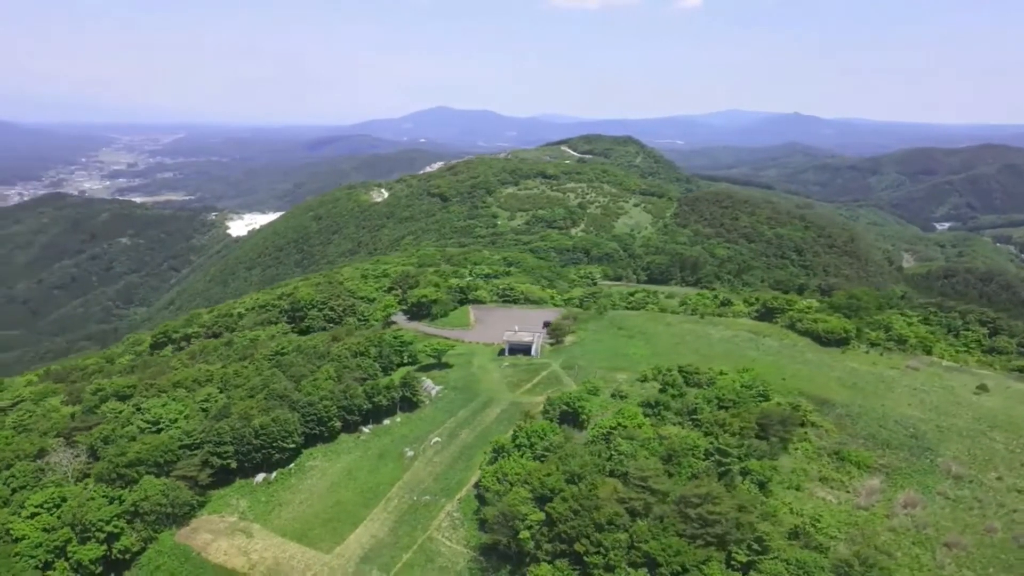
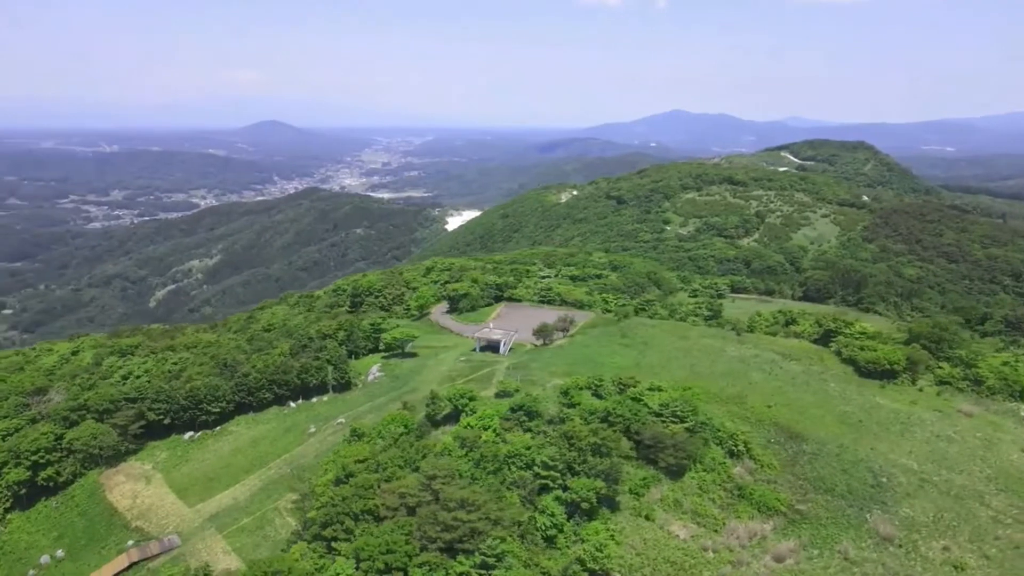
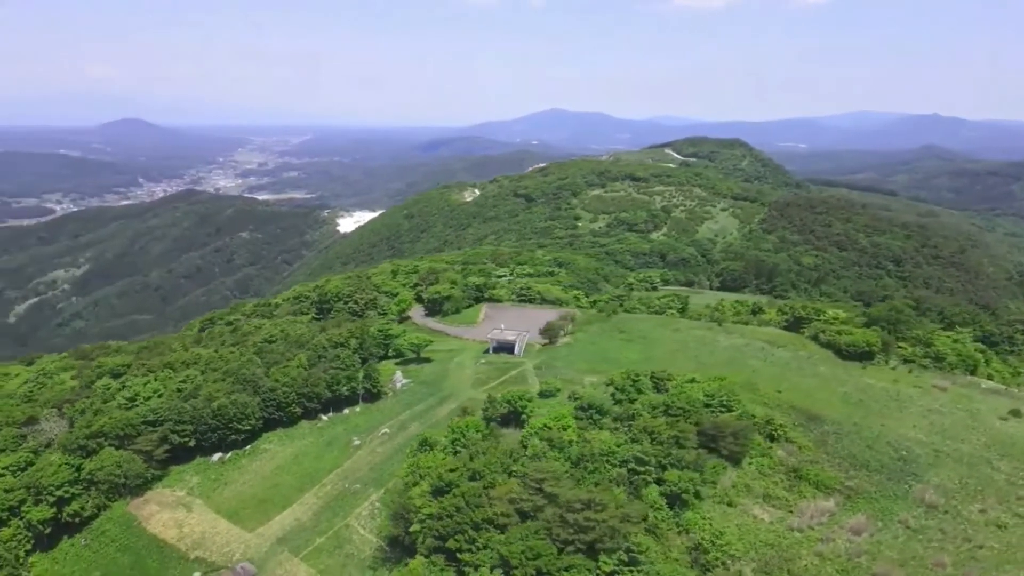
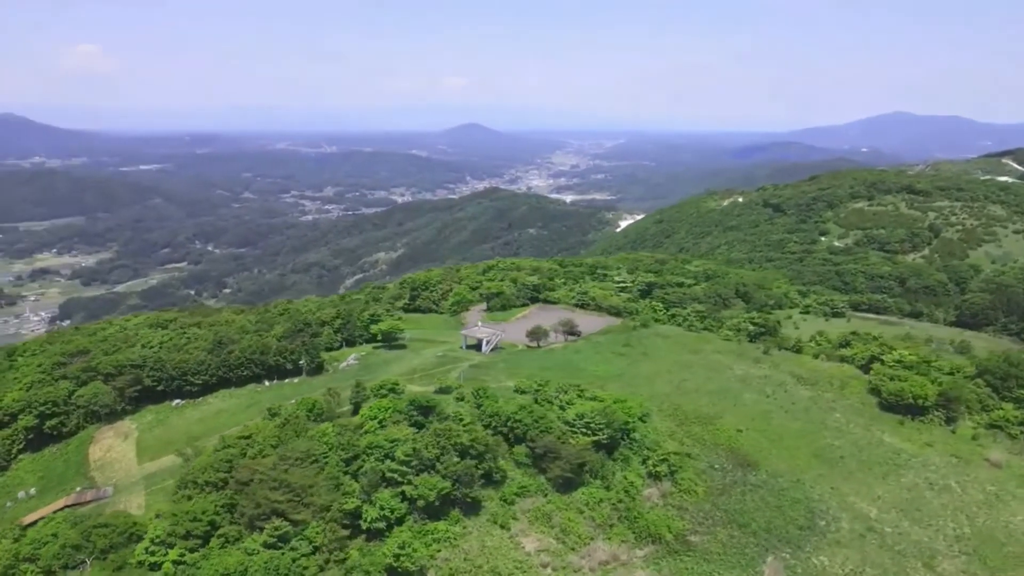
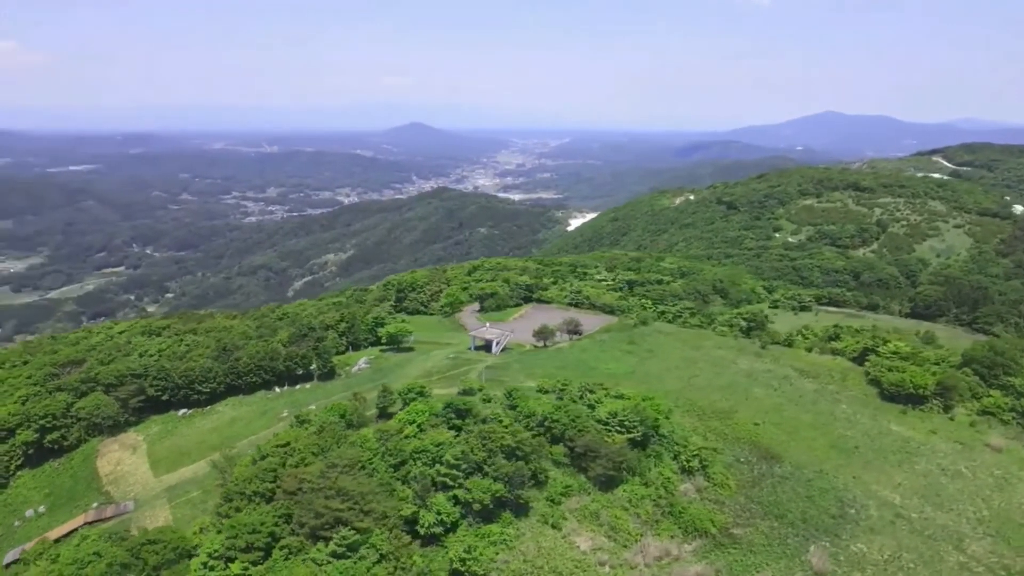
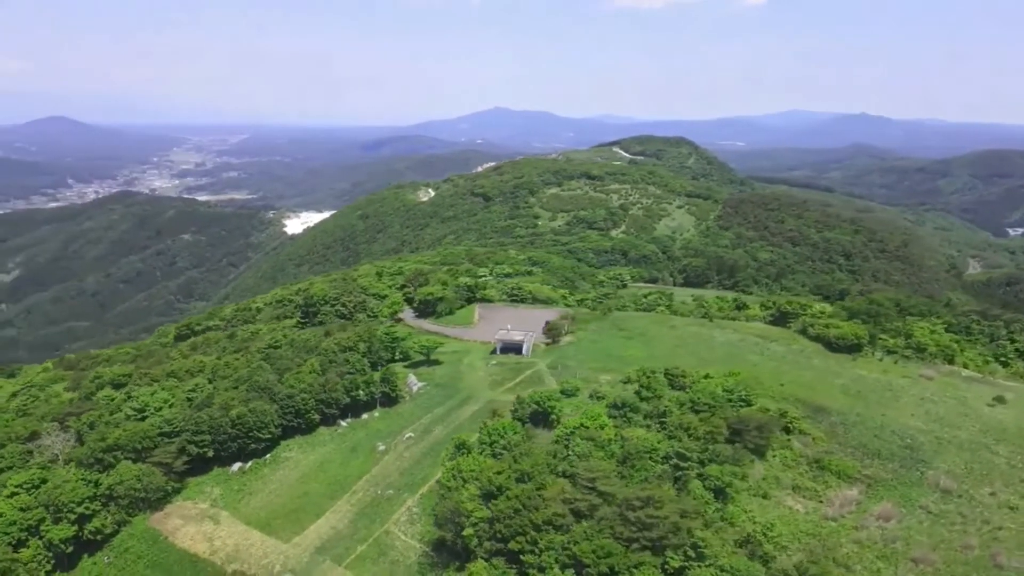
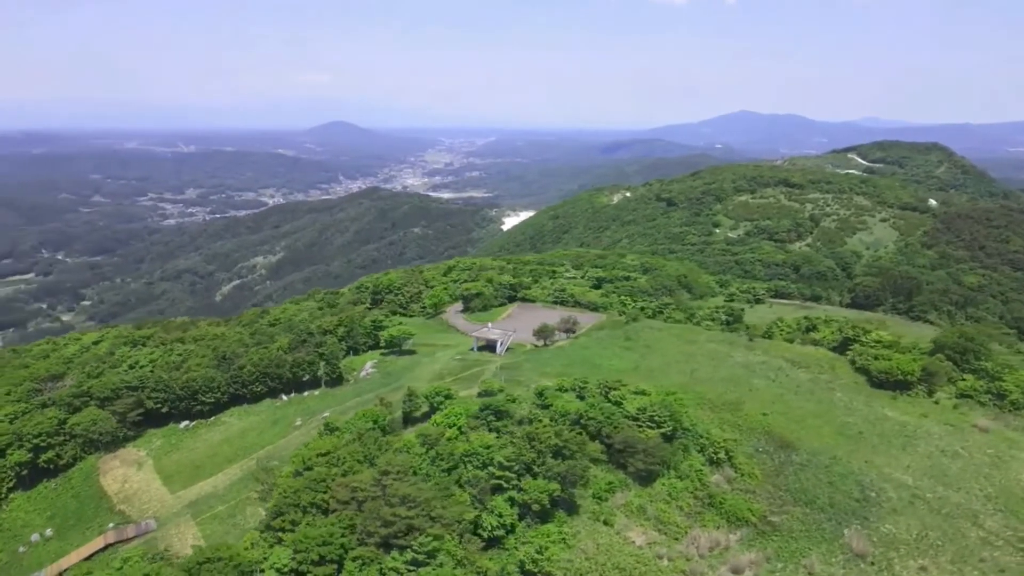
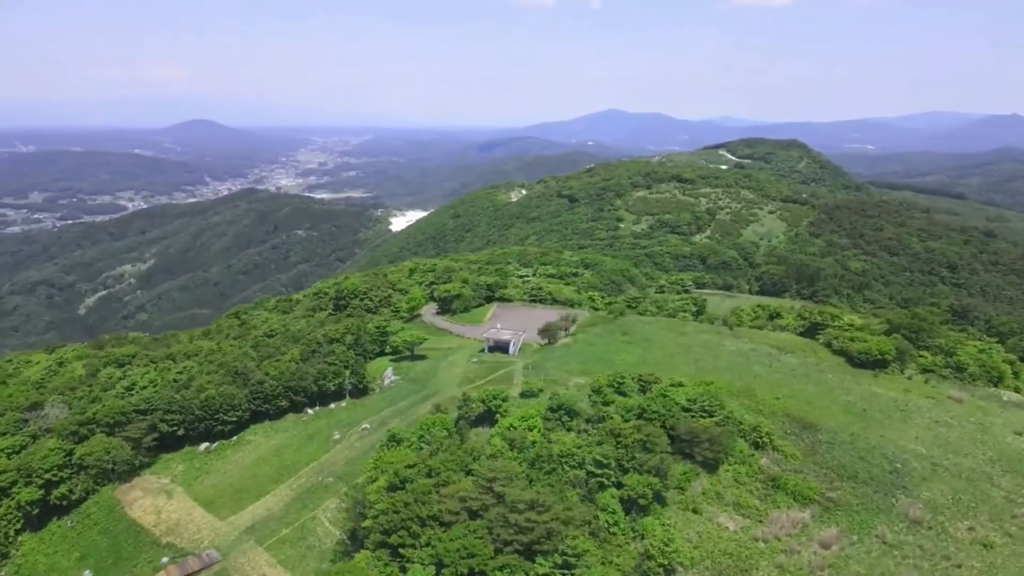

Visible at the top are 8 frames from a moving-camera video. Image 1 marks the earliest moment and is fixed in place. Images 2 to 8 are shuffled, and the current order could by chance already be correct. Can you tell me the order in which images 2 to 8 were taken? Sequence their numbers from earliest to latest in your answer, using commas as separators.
6, 3, 8, 2, 7, 5, 4
